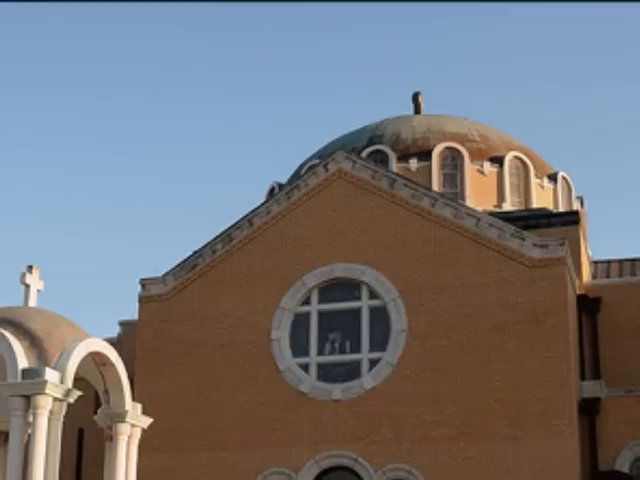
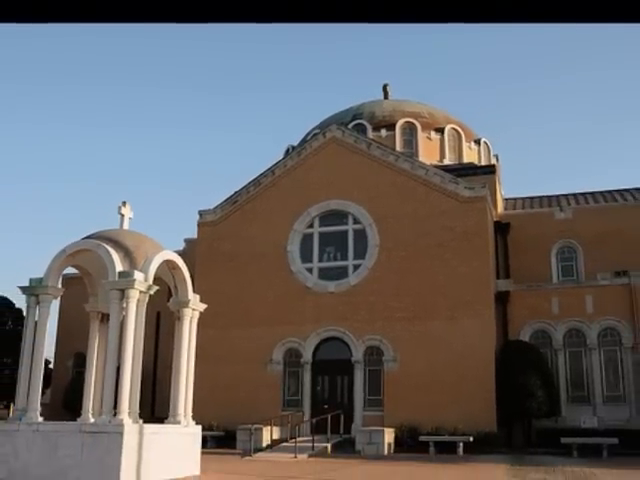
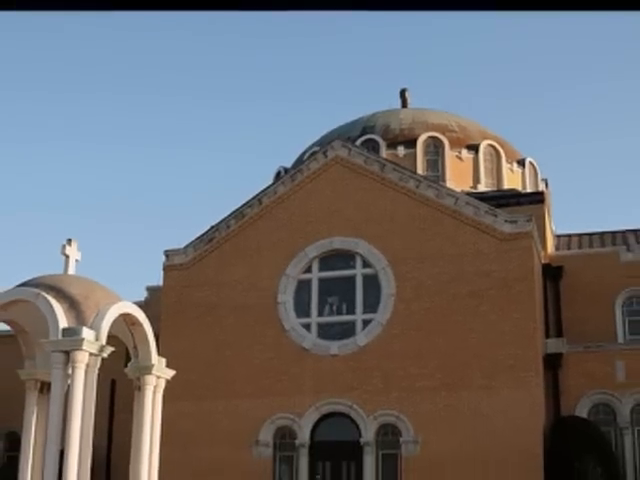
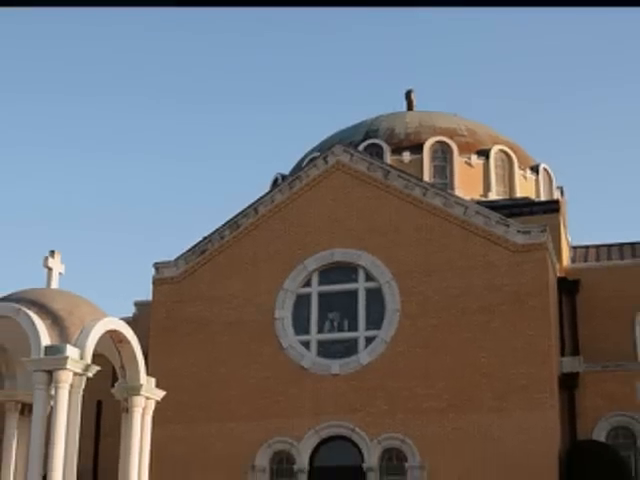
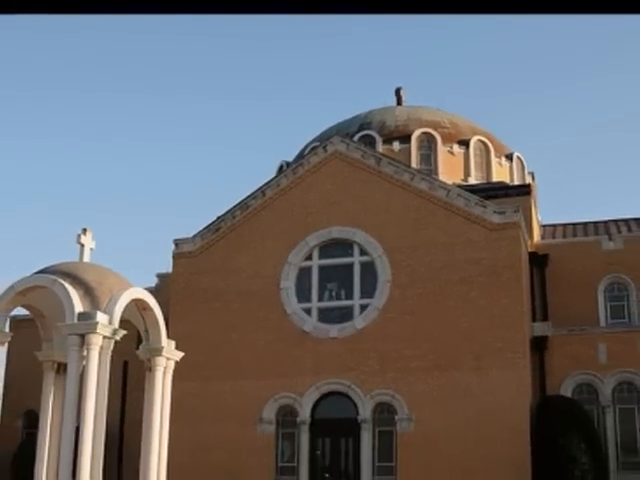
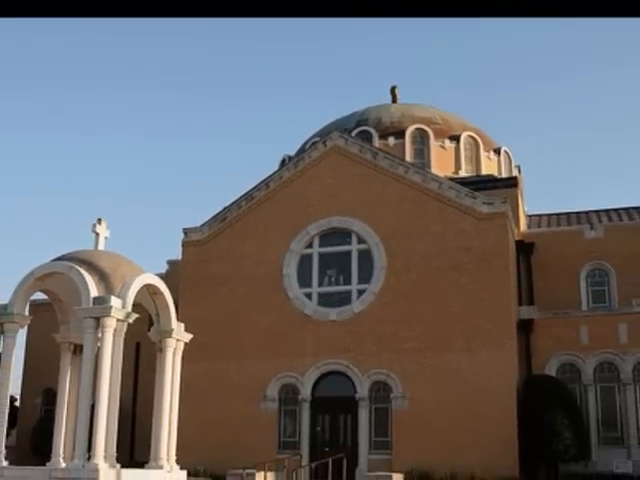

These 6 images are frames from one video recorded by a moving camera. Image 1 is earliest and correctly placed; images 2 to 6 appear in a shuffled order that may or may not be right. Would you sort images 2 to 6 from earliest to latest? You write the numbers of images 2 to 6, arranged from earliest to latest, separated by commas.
4, 3, 5, 6, 2
